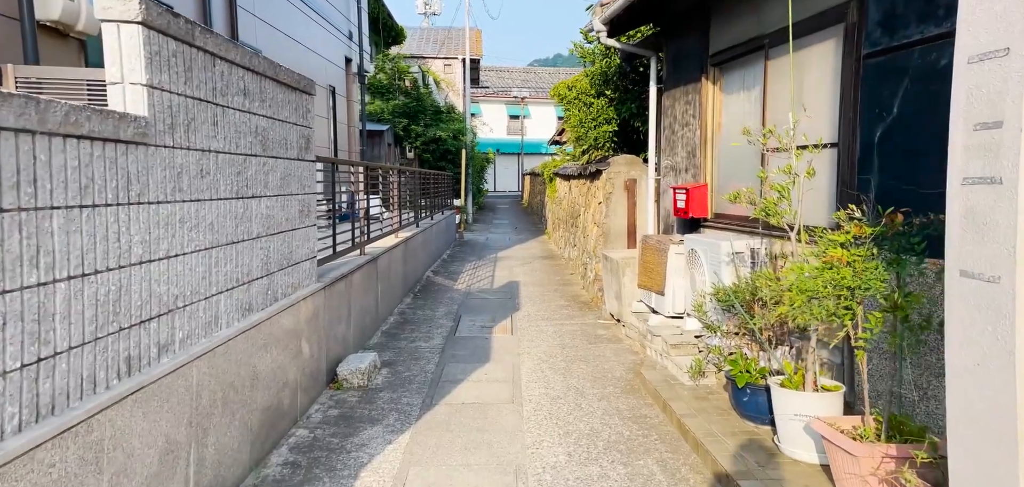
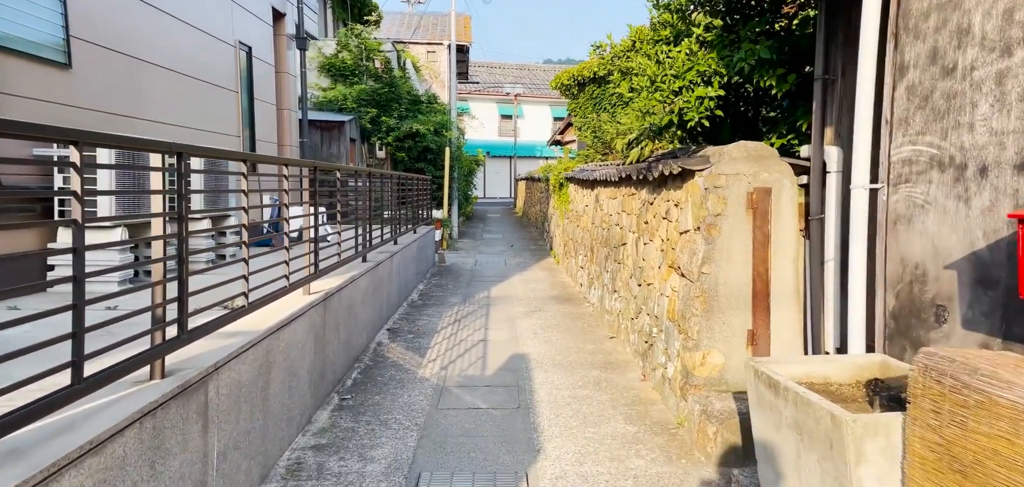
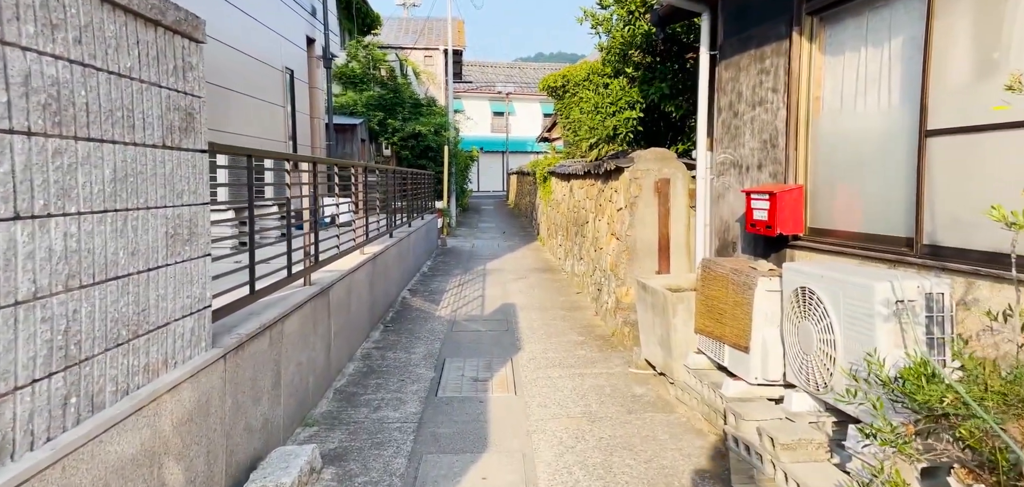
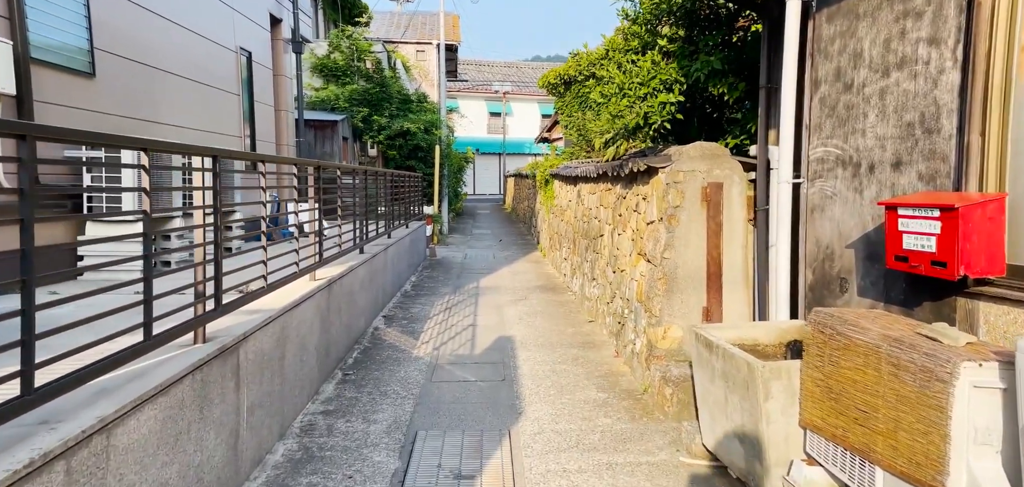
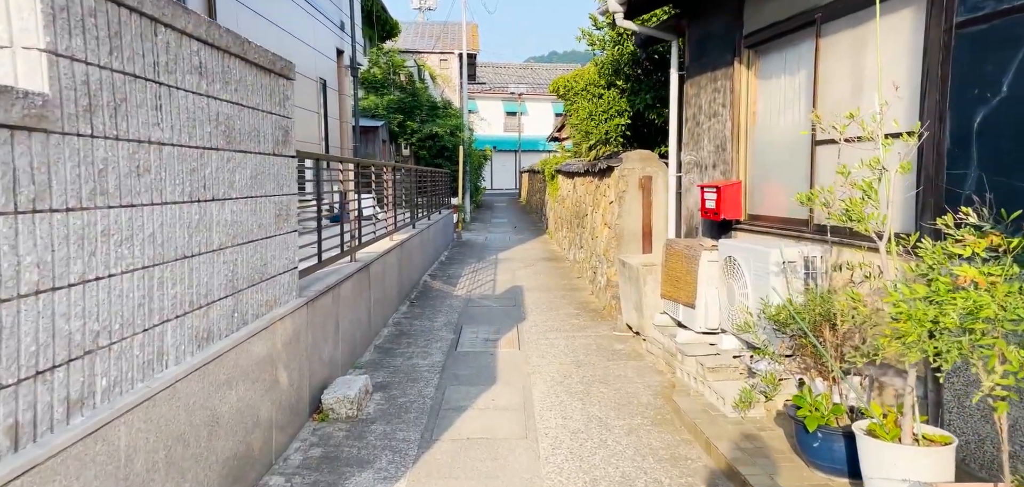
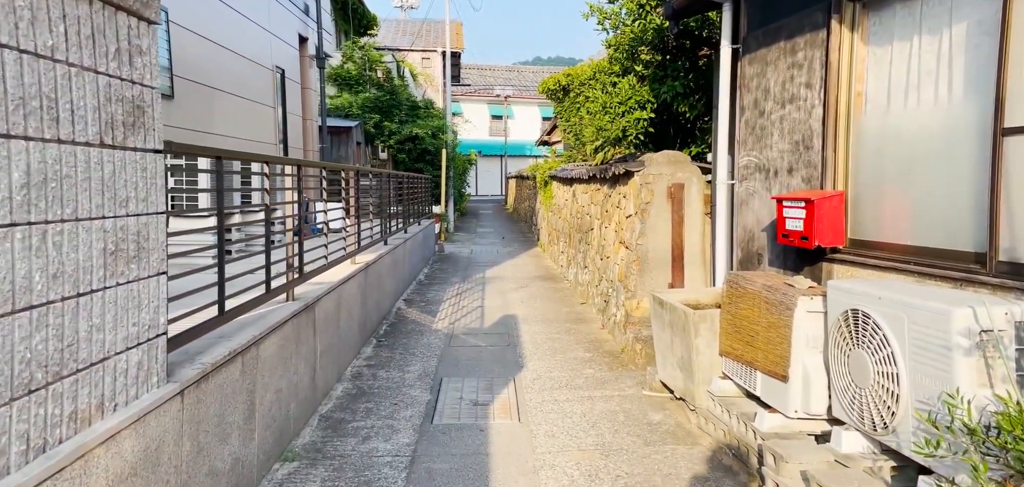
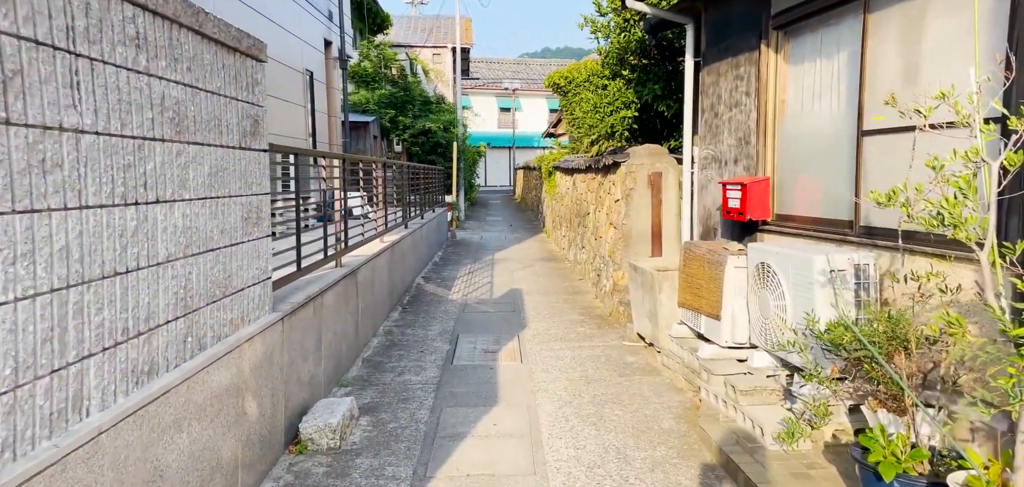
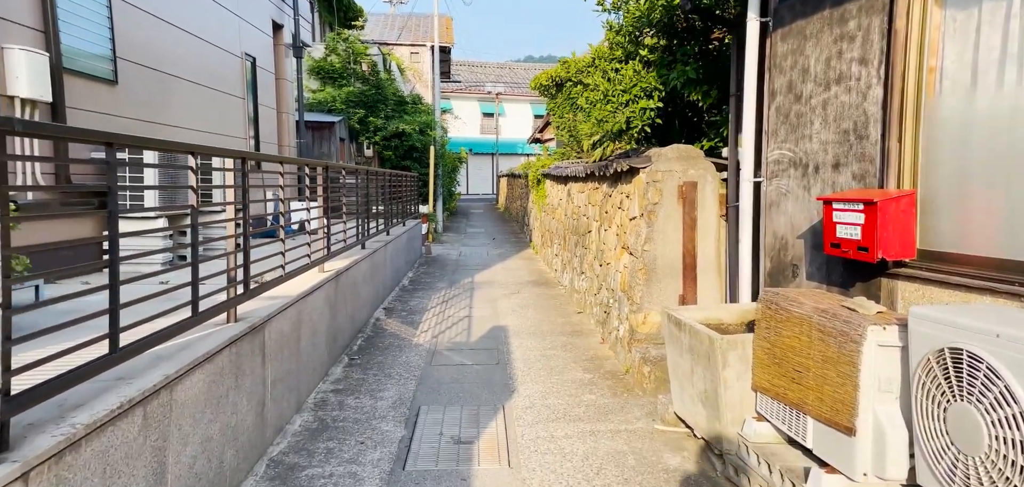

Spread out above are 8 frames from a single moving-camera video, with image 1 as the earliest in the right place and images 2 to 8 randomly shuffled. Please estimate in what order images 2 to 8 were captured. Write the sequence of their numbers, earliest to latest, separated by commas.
5, 7, 3, 6, 8, 4, 2
